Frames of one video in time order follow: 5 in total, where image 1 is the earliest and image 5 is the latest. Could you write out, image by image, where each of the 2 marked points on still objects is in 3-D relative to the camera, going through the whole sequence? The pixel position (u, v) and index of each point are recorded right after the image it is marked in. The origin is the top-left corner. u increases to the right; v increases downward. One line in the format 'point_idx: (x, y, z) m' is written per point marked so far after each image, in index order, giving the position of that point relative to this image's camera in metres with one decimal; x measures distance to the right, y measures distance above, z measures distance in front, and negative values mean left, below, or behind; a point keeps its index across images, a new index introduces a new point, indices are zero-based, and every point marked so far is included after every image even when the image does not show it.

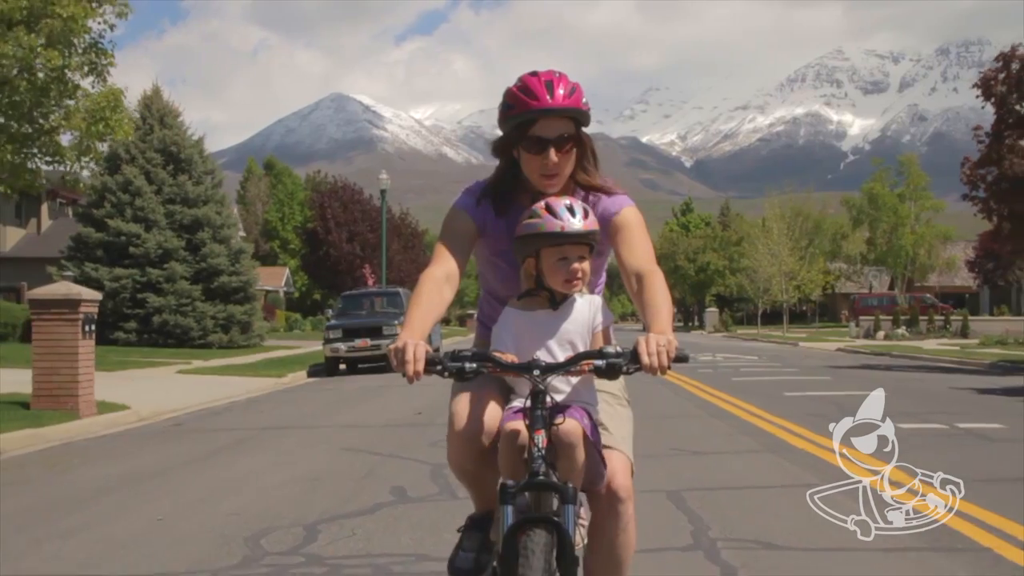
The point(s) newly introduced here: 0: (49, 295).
0: (-6.0, -0.1, +15.0) m
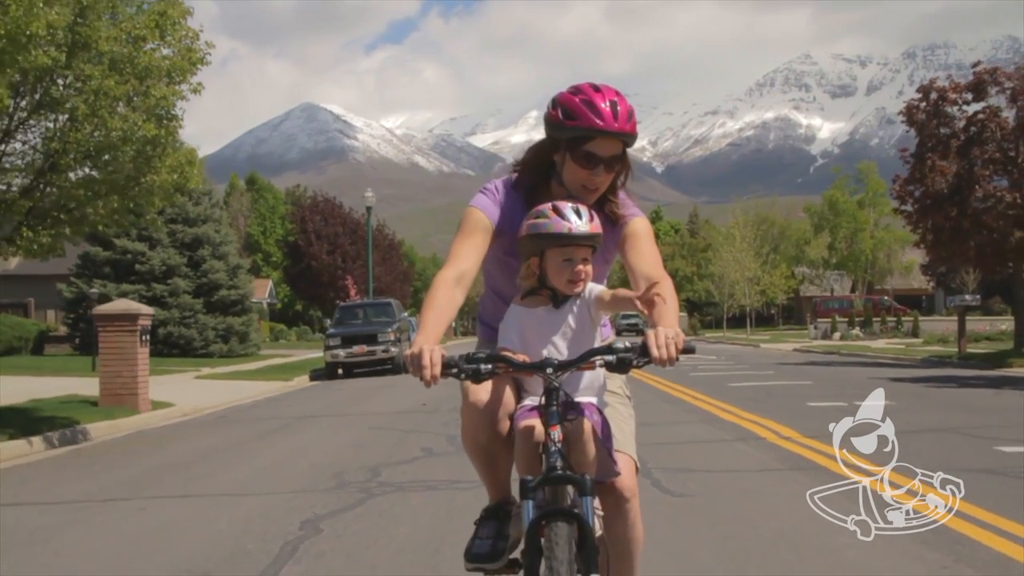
0: (-6.2, -0.3, +17.9) m
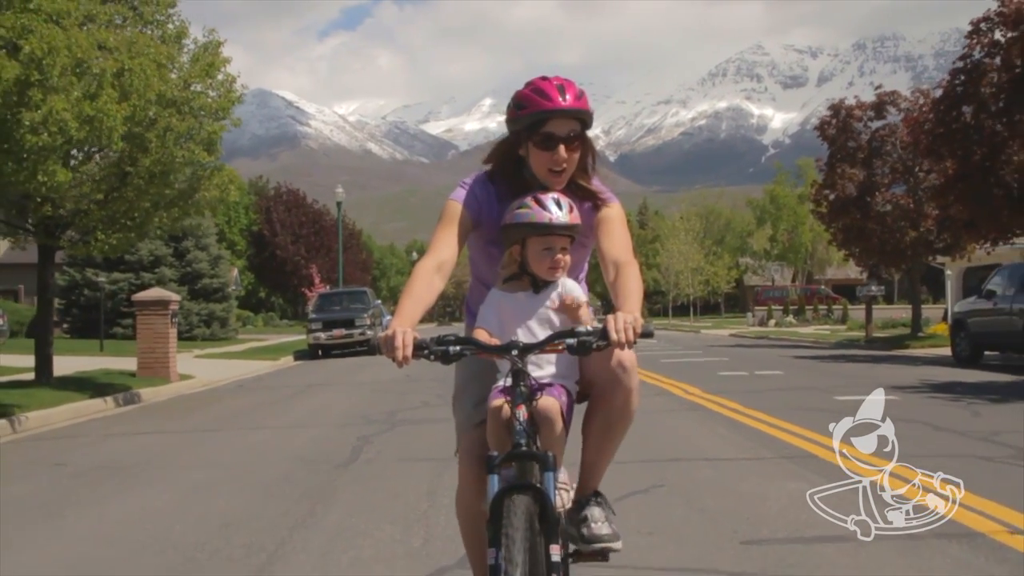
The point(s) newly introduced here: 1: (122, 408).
0: (-6.7, -0.2, +21.5) m
1: (-5.9, -1.8, +17.4) m
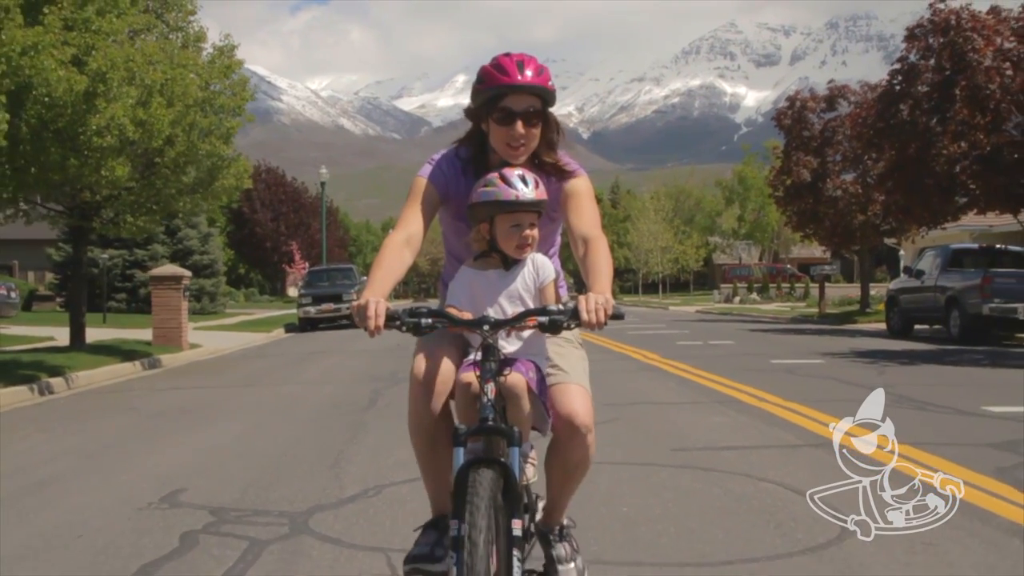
0: (-7.1, +0.3, +23.7) m
1: (-6.2, -1.4, +19.6) m
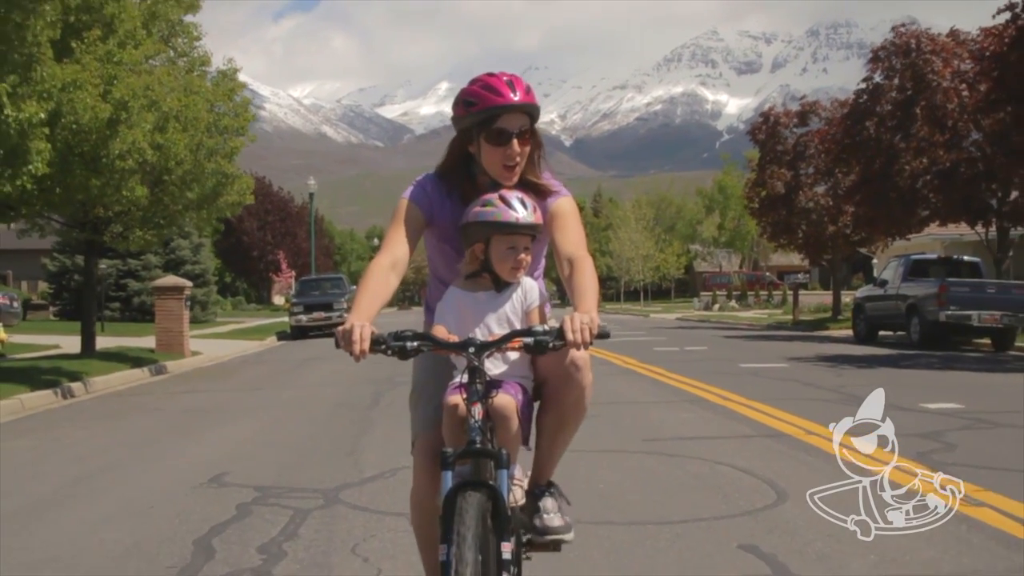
0: (-7.4, +0.1, +24.9) m
1: (-6.4, -1.6, +20.8) m
